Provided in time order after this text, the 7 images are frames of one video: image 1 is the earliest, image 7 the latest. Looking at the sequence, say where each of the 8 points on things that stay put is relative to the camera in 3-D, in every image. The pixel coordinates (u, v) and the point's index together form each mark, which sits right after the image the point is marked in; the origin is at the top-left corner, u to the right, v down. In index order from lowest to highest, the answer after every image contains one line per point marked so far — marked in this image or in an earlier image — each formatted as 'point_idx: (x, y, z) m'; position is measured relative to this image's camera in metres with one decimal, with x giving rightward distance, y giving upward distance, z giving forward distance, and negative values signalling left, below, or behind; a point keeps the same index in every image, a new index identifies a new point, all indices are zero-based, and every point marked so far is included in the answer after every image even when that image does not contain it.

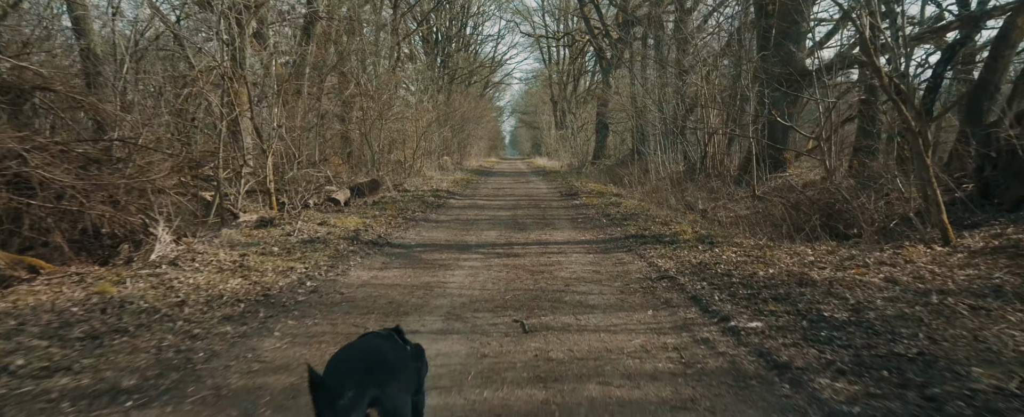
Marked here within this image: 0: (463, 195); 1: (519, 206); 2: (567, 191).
0: (-1.2, +0.3, +17.7) m
1: (+0.1, +0.1, +14.5) m
2: (+1.5, +0.5, +19.7) m
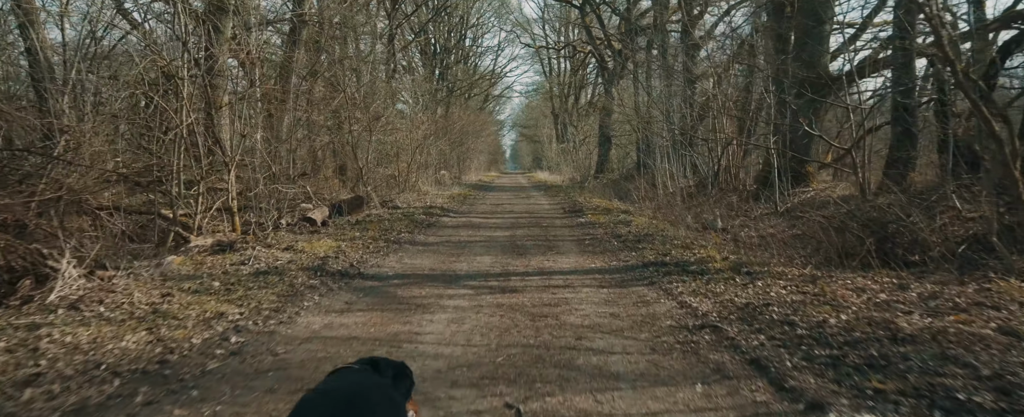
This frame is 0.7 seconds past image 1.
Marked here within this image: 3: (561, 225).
0: (-1.2, -0.1, +16.5) m
1: (+0.1, -0.3, +13.3) m
2: (+1.5, 0.0, +18.4) m
3: (+0.9, -0.3, +13.0) m
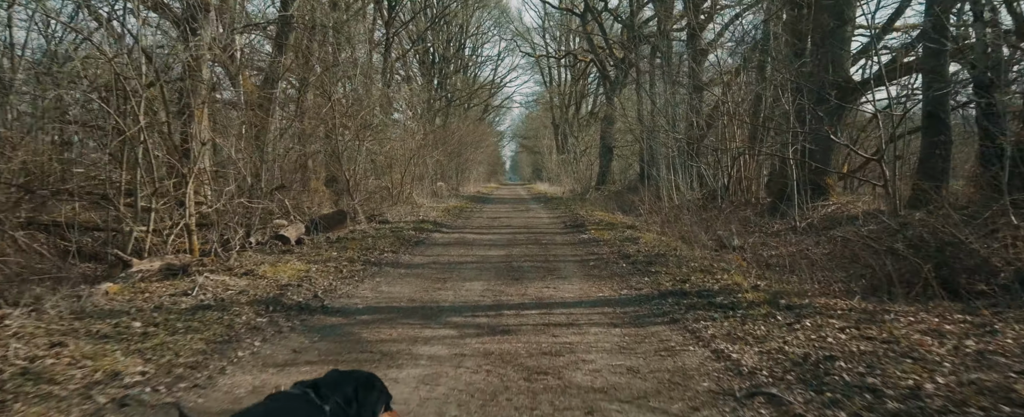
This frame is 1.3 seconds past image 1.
0: (-1.3, -0.4, +15.5) m
1: (0.0, -0.6, +12.3) m
2: (+1.5, -0.3, +17.4) m
3: (+0.9, -0.6, +12.0) m
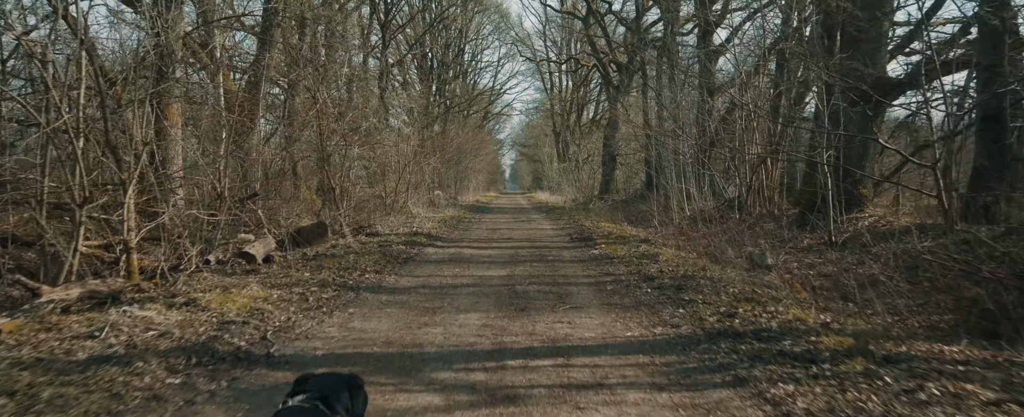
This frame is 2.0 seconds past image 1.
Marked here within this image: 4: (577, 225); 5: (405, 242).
0: (-1.3, -0.6, +14.2) m
1: (+0.1, -0.7, +11.0) m
2: (+1.5, -0.6, +16.1) m
3: (+0.9, -0.7, +10.7) m
4: (+1.8, -0.5, +19.5) m
5: (-1.9, -0.6, +12.3) m
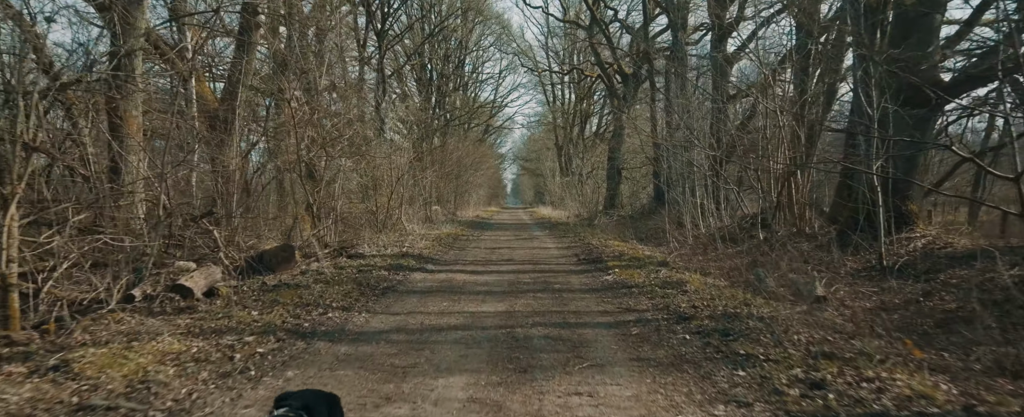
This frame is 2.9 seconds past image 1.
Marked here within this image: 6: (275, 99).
0: (-1.3, -1.0, +12.7) m
1: (+0.1, -1.0, +9.5) m
2: (+1.5, -1.0, +14.6) m
3: (+0.9, -1.0, +9.2) m
4: (+1.8, -0.9, +18.0) m
5: (-1.9, -0.9, +10.8) m
6: (-5.3, +2.4, +15.5) m
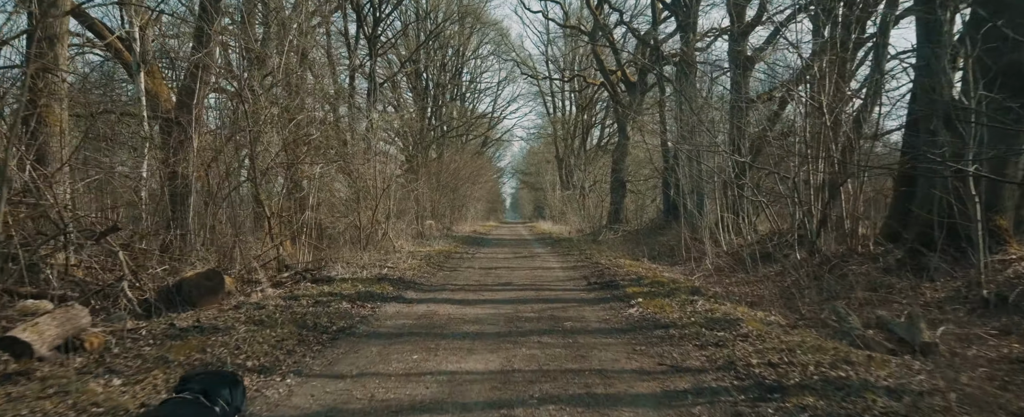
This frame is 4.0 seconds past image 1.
0: (-1.3, -1.2, +10.6) m
1: (0.0, -1.2, +7.4) m
2: (+1.5, -1.2, +12.6) m
3: (+0.9, -1.2, +7.1) m
4: (+1.8, -1.2, +15.9) m
5: (-1.9, -1.1, +8.7) m
6: (-5.3, +2.2, +13.5) m
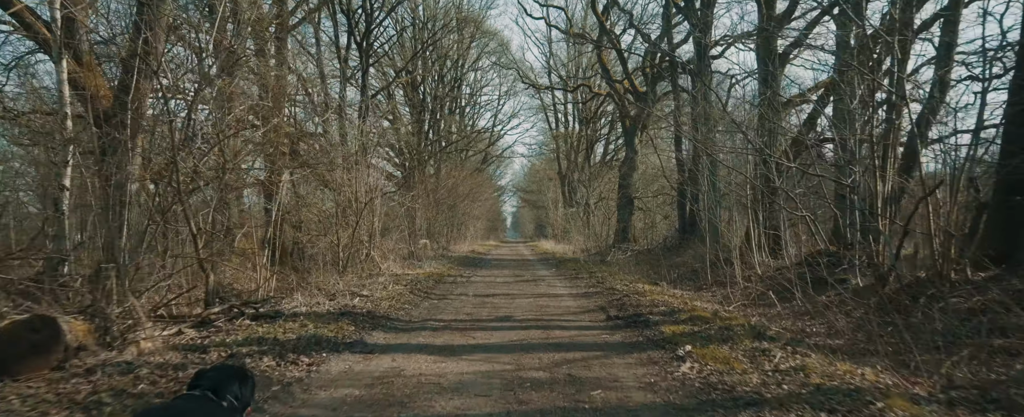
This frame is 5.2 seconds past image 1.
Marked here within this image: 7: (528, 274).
0: (-1.3, -1.3, +8.2) m
1: (0.0, -1.2, +5.0) m
2: (+1.5, -1.4, +10.2) m
3: (+0.9, -1.2, +4.8) m
4: (+1.8, -1.6, +13.6) m
5: (-1.9, -1.2, +6.3) m
6: (-5.3, +1.9, +11.2) m
7: (+0.4, -1.8, +18.5) m
